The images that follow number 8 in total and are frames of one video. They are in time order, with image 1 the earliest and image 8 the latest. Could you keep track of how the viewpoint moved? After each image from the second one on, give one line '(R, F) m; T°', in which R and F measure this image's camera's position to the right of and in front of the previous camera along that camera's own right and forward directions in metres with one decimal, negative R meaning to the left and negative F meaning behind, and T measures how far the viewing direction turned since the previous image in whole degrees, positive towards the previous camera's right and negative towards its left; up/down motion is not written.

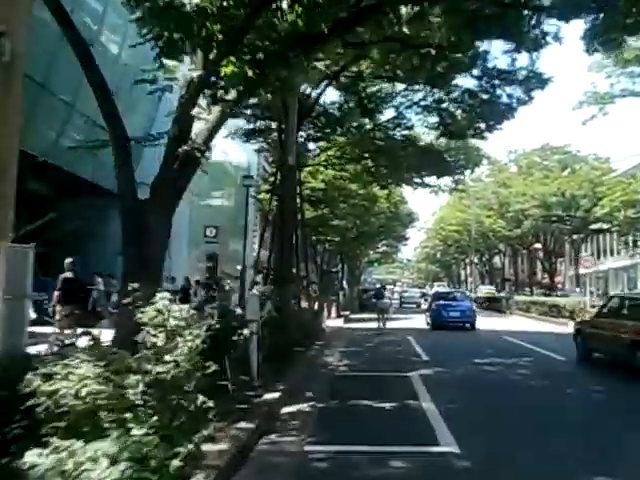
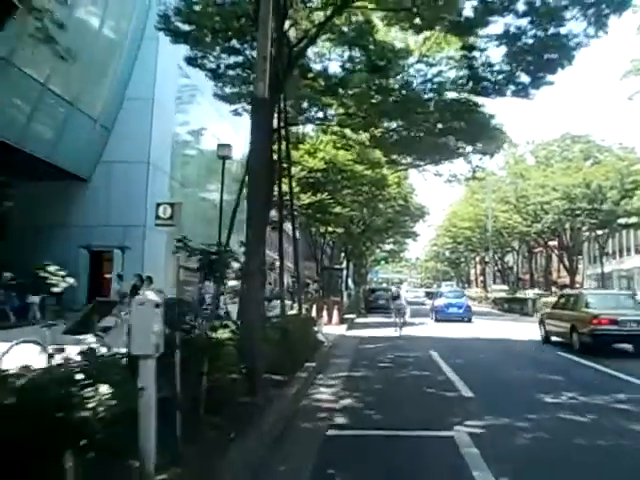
(+0.2, +5.2) m; 0°
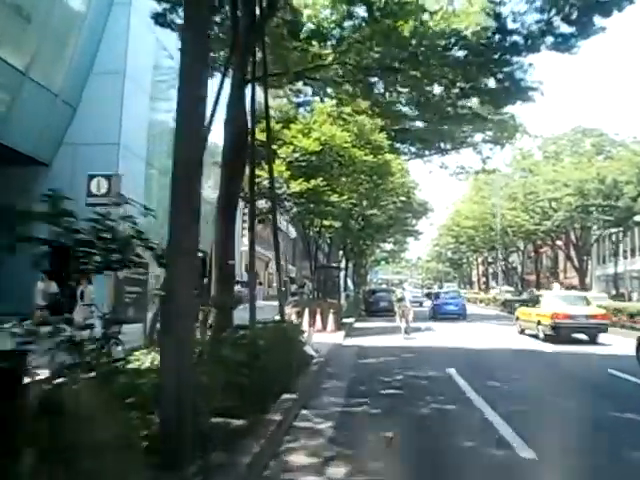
(+0.2, +3.6) m; 0°
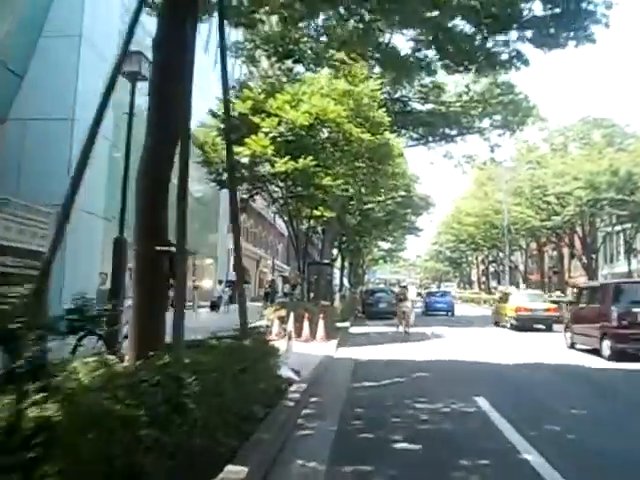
(+0.2, +3.7) m; 0°
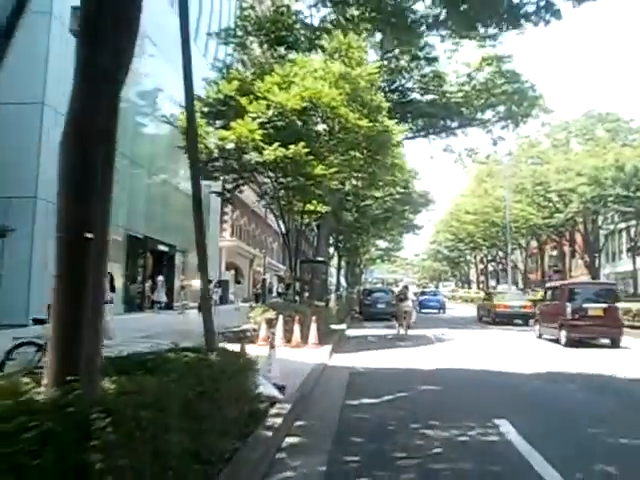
(+0.1, +1.8) m; 0°
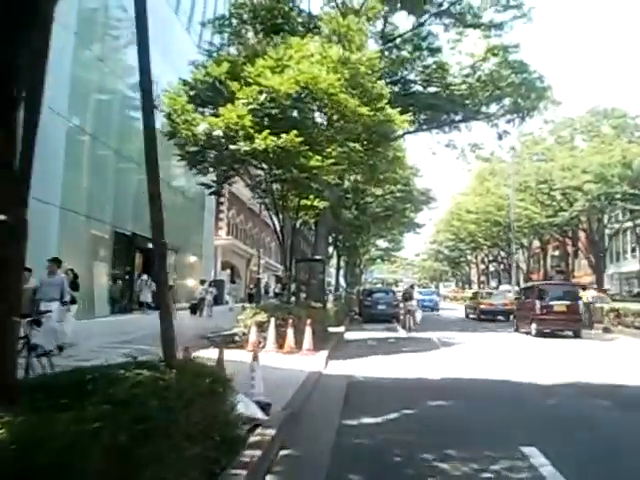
(+0.1, +1.4) m; 0°
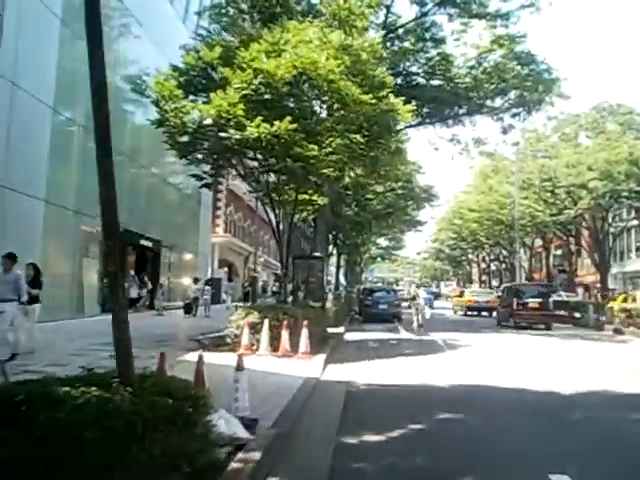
(0.0, +1.1) m; 0°
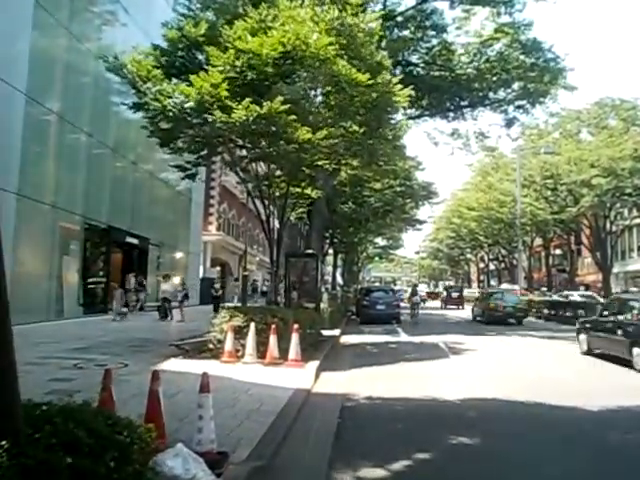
(+0.1, +1.4) m; 0°
